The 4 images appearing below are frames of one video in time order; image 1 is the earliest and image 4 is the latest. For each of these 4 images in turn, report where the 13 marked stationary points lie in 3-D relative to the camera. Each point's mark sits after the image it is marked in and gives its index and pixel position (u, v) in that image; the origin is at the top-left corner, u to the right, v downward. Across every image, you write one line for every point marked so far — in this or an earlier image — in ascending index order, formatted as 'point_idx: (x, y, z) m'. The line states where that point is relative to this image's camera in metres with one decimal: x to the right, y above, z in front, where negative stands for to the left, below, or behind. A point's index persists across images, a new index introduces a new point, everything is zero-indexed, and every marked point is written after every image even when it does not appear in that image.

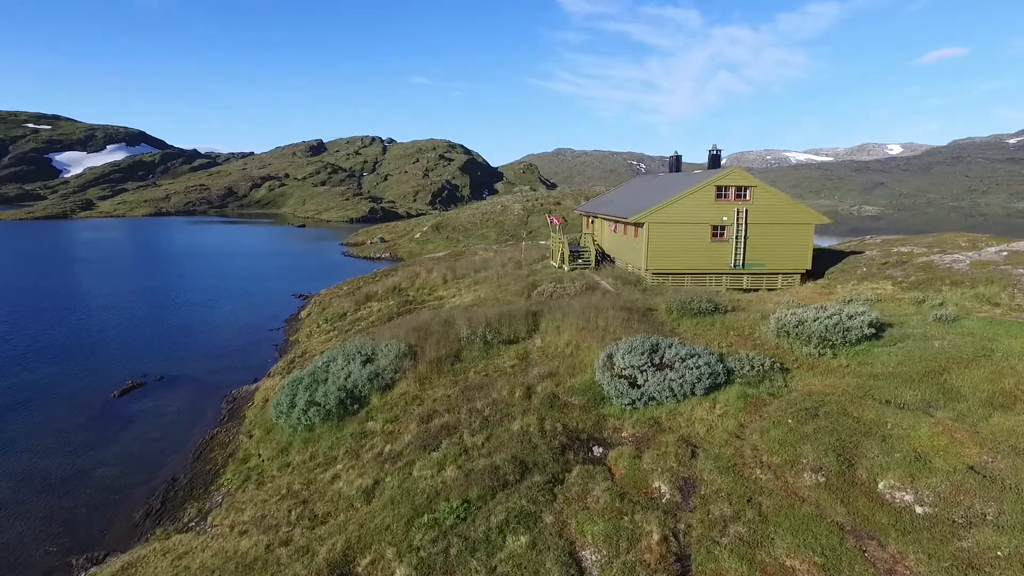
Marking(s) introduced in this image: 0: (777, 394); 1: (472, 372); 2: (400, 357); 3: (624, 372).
0: (+5.1, -2.1, +11.4) m
1: (-1.1, -2.2, +15.6) m
2: (-3.1, -1.9, +16.5) m
3: (+2.4, -1.8, +12.5) m
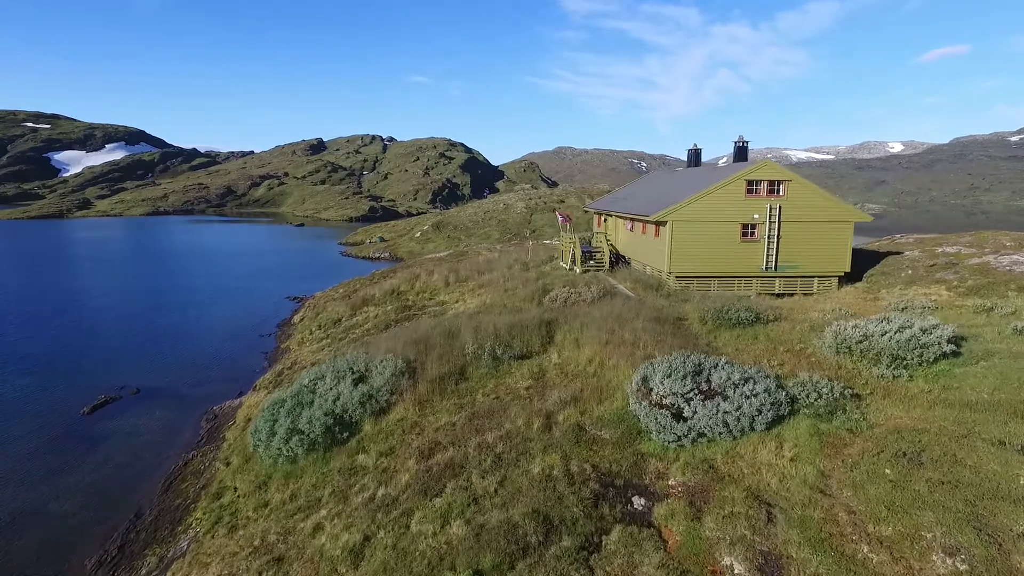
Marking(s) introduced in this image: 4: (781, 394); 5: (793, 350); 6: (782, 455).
0: (+5.4, -2.2, +9.3) m
1: (-0.7, -2.4, +13.5) m
2: (-2.8, -2.1, +14.4) m
3: (+2.7, -2.0, +10.4) m
4: (+4.7, -1.8, +10.2) m
5: (+6.3, -1.4, +13.2) m
6: (+4.1, -2.5, +8.9) m
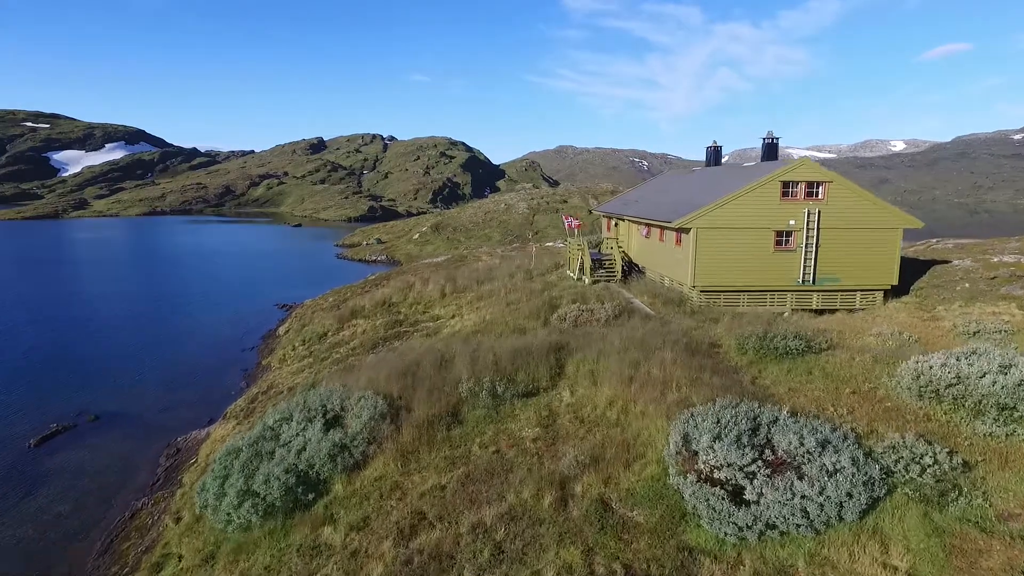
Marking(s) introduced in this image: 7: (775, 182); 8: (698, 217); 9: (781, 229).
0: (+5.5, -2.8, +6.8) m
1: (-0.7, -2.9, +11.1) m
2: (-2.8, -2.6, +11.9) m
3: (+2.8, -2.5, +8.0) m
4: (+4.7, -2.3, +7.7) m
5: (+6.4, -1.9, +10.7) m
6: (+4.1, -3.0, +6.4) m
7: (+8.0, +3.2, +17.9) m
8: (+5.7, +2.2, +18.0) m
9: (+8.3, +1.8, +18.2) m
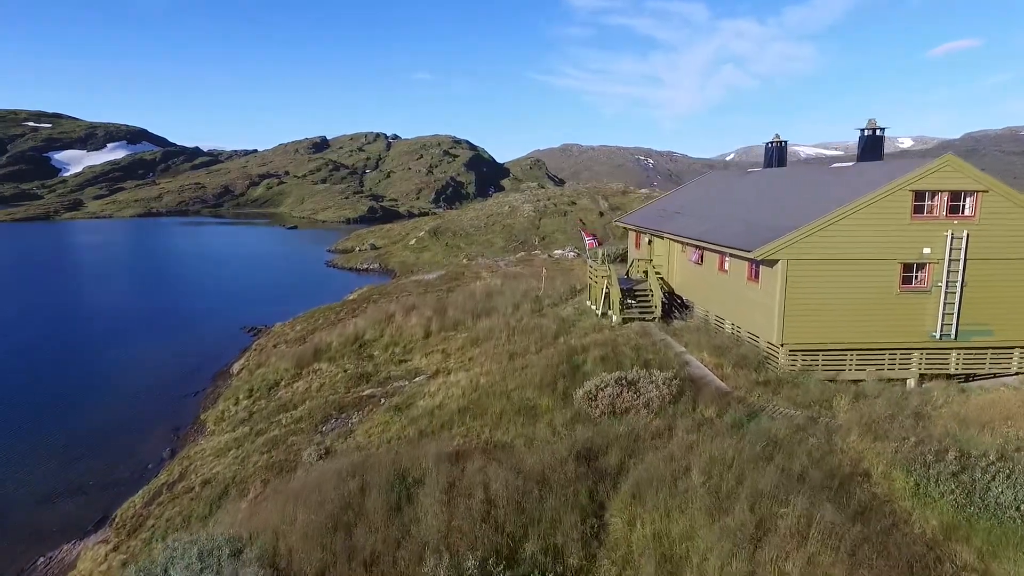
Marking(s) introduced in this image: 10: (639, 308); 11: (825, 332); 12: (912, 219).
0: (+5.5, -4.0, +1.0) m
1: (-0.6, -4.2, +5.4) m
2: (-2.7, -3.9, +6.3) m
3: (+2.8, -3.8, +2.2) m
4: (+4.7, -3.6, +2.0) m
5: (+6.4, -3.2, +5.0) m
6: (+4.1, -4.3, +0.7) m
7: (+8.1, +2.0, +12.1) m
8: (+5.8, +0.9, +12.2) m
9: (+8.4, +0.6, +12.5) m
10: (+3.8, -0.6, +17.9) m
11: (+6.8, -0.9, +12.7) m
12: (+8.3, +1.4, +12.3) m
